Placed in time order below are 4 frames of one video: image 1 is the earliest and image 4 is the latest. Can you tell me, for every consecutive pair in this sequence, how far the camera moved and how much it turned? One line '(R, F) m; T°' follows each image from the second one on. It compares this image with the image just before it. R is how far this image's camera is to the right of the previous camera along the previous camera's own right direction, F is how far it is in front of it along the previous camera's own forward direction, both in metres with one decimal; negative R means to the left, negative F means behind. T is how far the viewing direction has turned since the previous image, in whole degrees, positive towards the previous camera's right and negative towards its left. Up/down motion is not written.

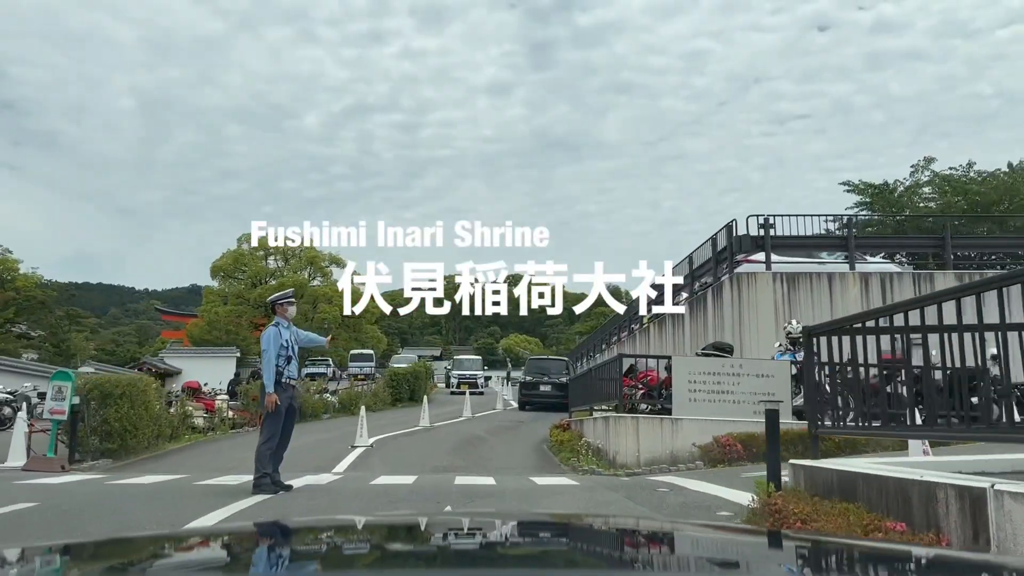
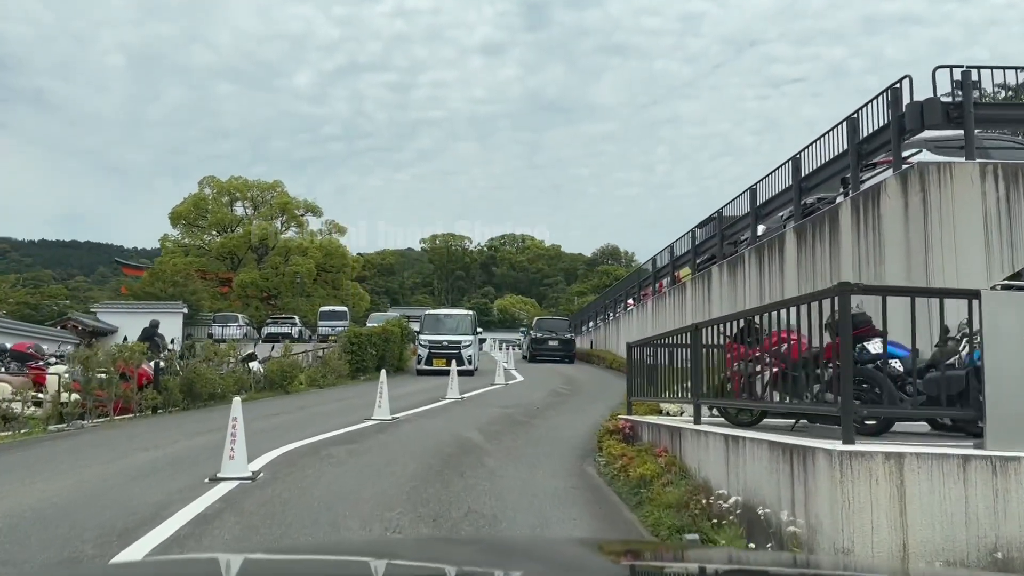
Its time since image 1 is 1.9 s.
(-0.3, +7.4) m; 0°
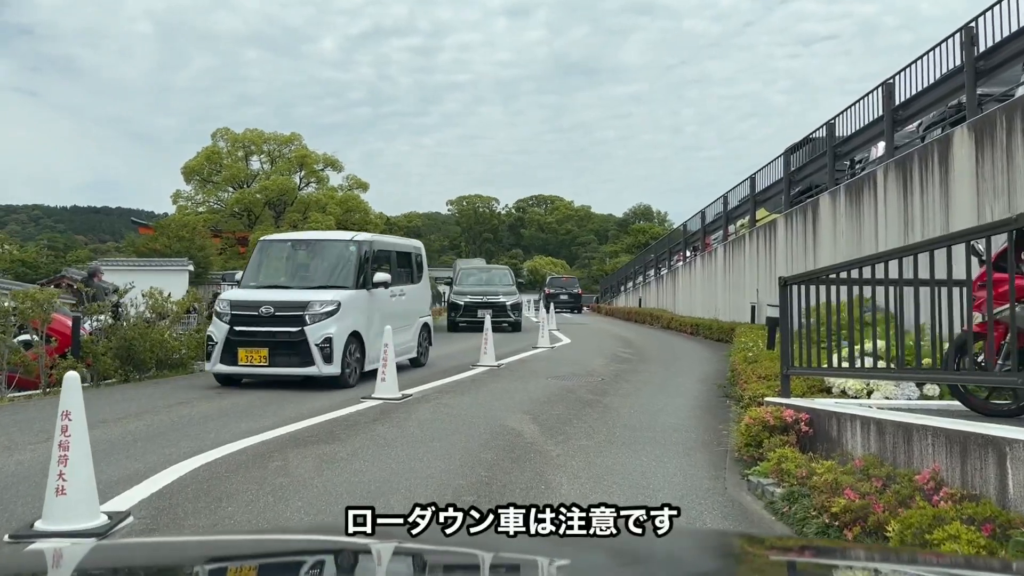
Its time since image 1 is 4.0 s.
(-0.4, +3.8) m; -2°
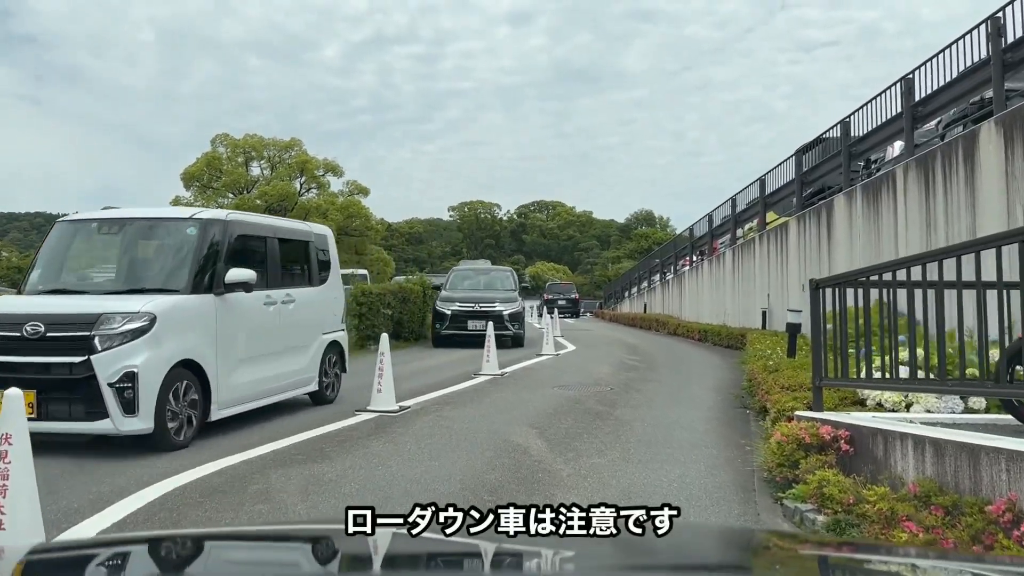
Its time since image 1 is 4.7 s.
(0.0, +0.5) m; 0°
